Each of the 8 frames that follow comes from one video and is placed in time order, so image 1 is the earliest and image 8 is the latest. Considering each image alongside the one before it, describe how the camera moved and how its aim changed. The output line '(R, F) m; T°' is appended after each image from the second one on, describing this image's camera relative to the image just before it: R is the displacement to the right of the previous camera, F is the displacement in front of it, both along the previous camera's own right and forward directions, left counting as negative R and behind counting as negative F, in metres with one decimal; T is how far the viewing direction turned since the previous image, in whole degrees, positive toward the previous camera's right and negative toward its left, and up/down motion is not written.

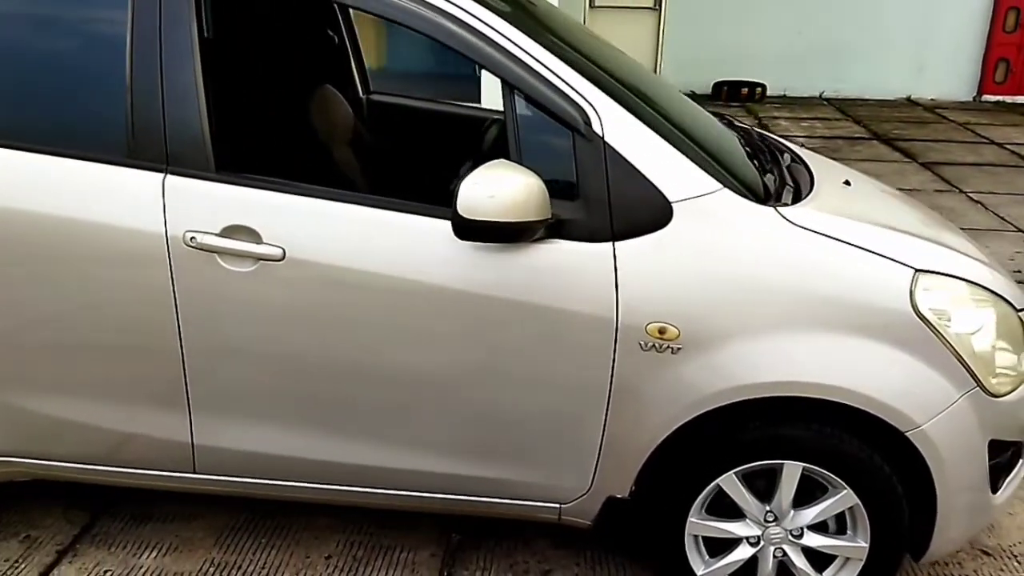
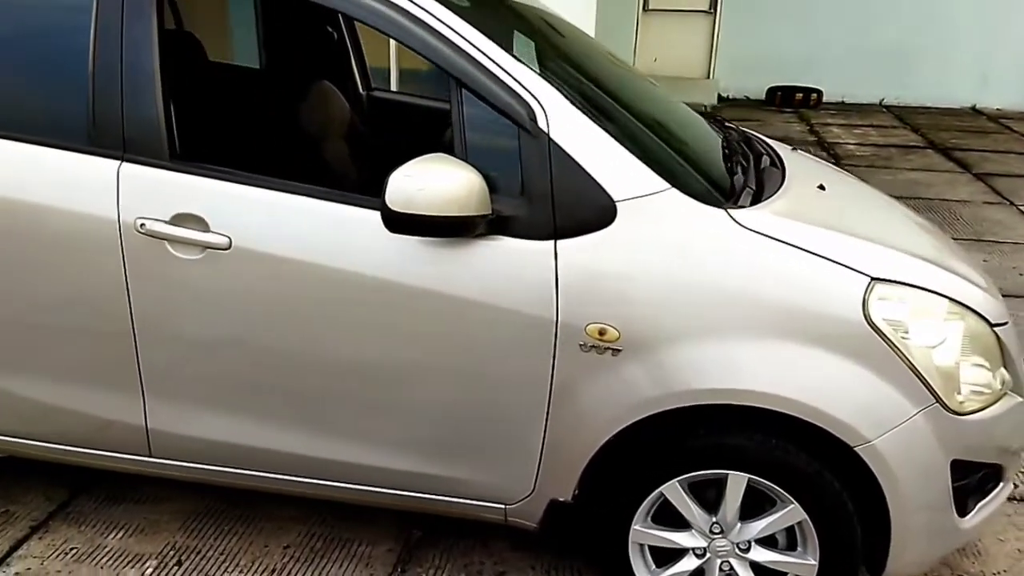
(+0.3, 0.0) m; -4°
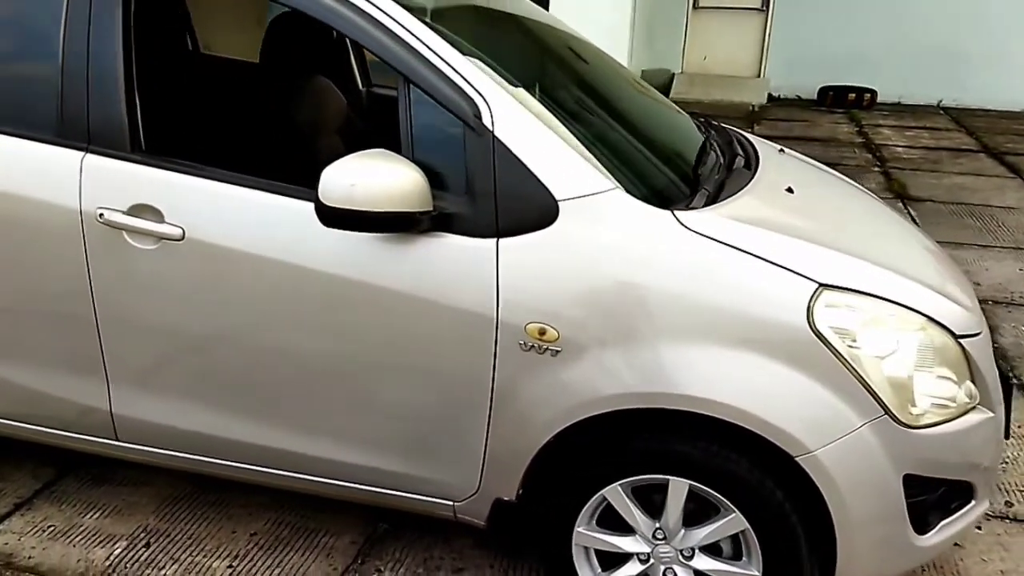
(+0.3, 0.0) m; -4°
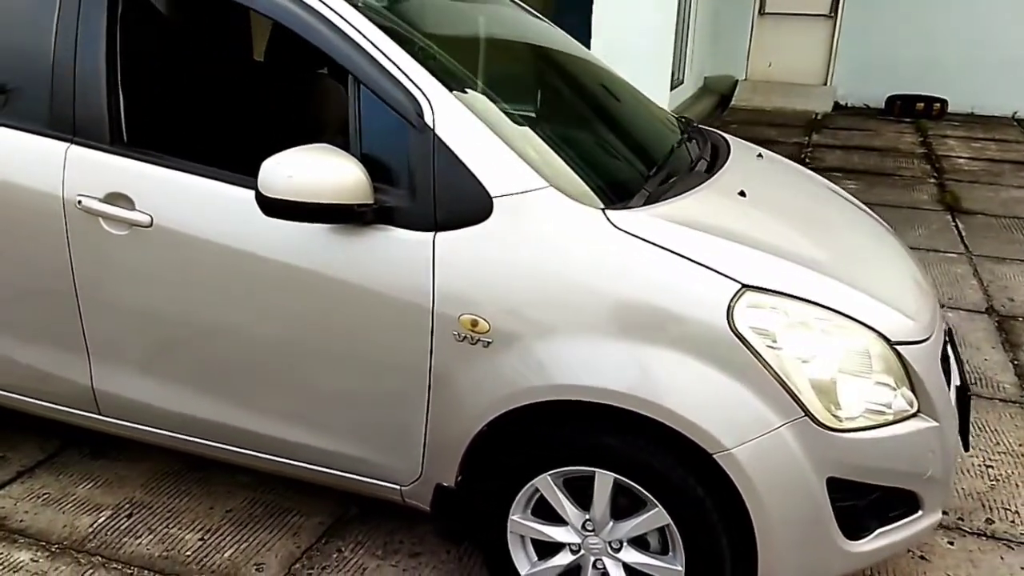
(+0.3, -0.1) m; -5°
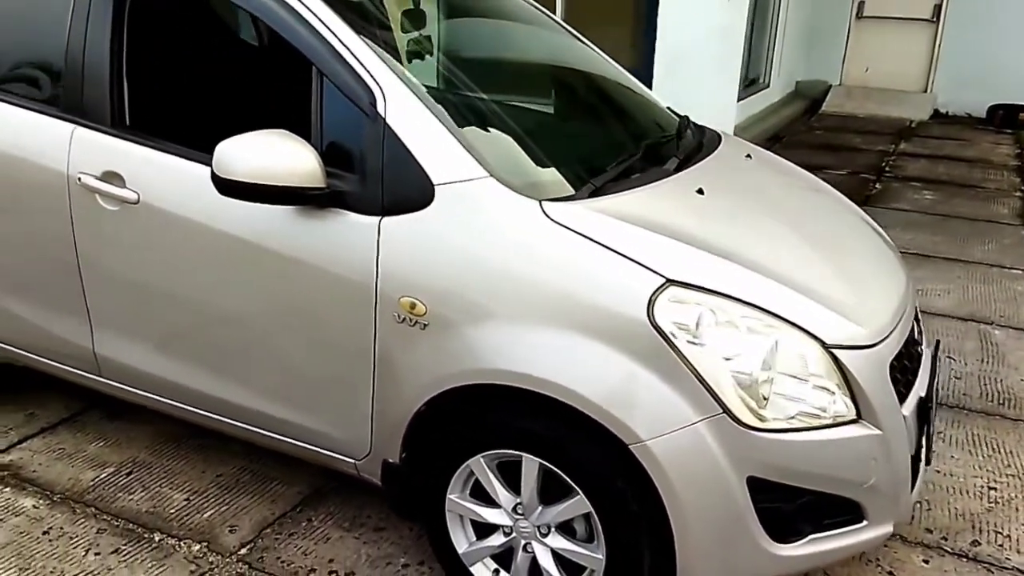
(+0.4, 0.0) m; -7°
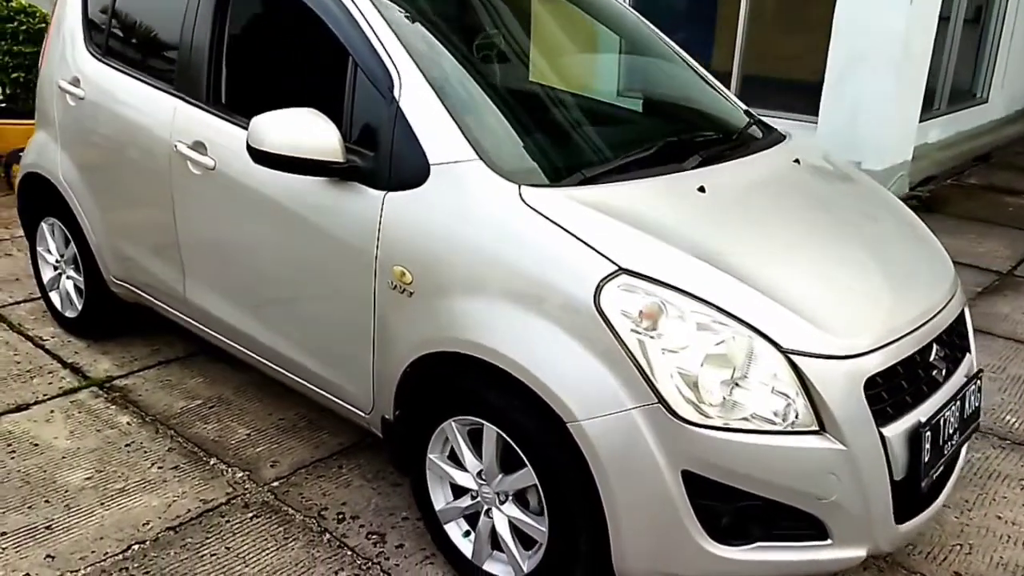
(+0.6, -0.1) m; -14°
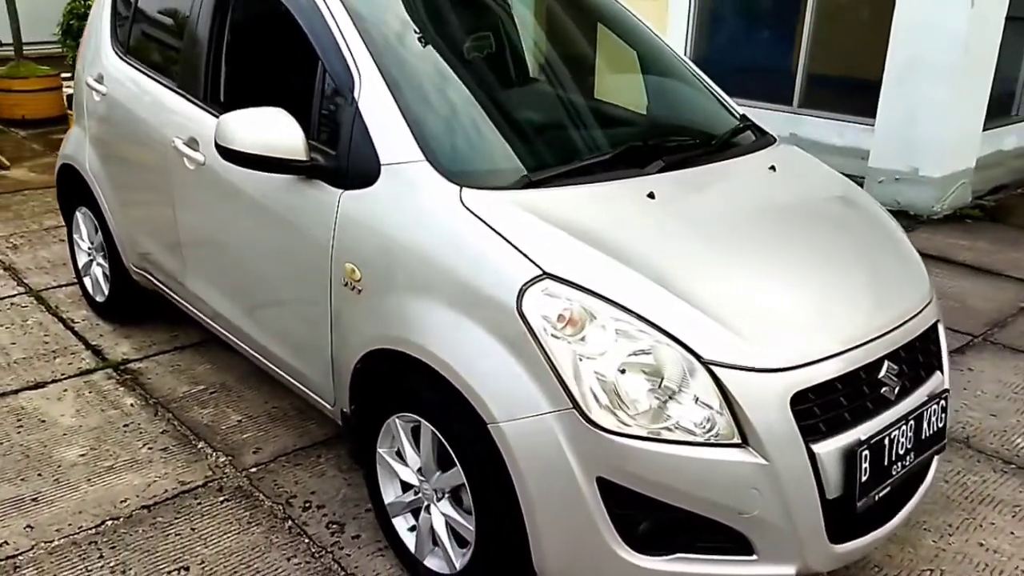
(+0.4, 0.0) m; -6°
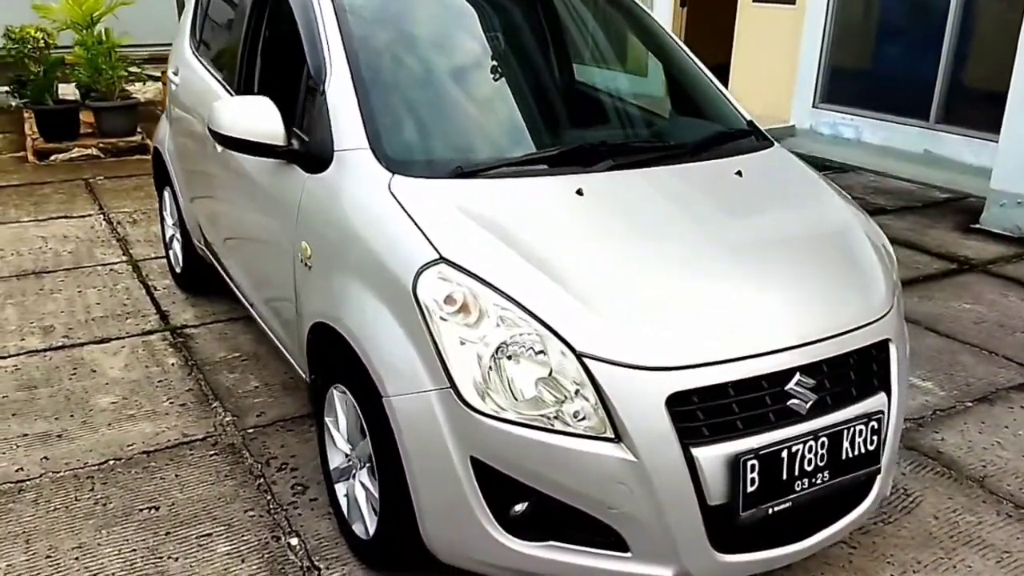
(+0.7, 0.0) m; -11°
